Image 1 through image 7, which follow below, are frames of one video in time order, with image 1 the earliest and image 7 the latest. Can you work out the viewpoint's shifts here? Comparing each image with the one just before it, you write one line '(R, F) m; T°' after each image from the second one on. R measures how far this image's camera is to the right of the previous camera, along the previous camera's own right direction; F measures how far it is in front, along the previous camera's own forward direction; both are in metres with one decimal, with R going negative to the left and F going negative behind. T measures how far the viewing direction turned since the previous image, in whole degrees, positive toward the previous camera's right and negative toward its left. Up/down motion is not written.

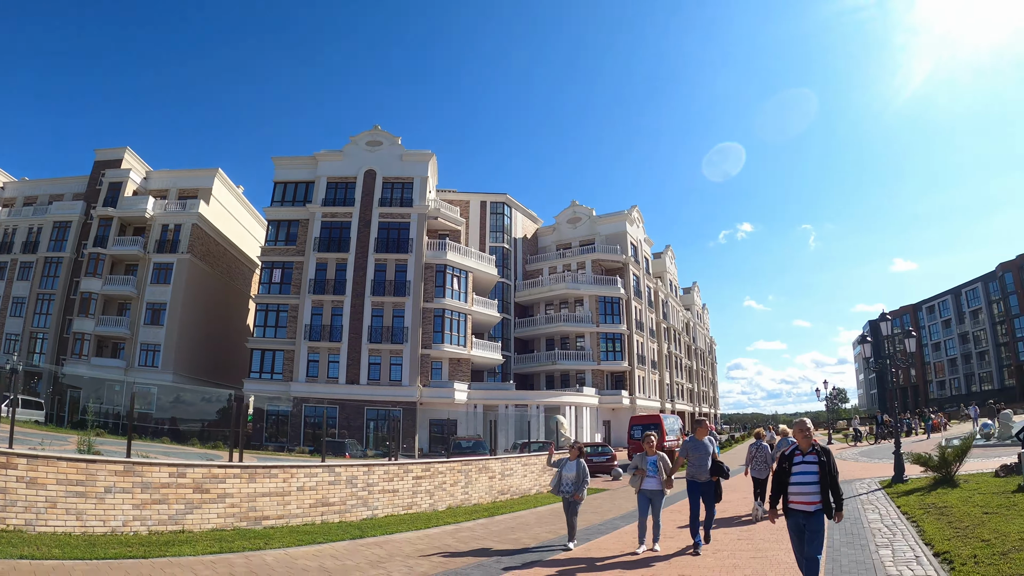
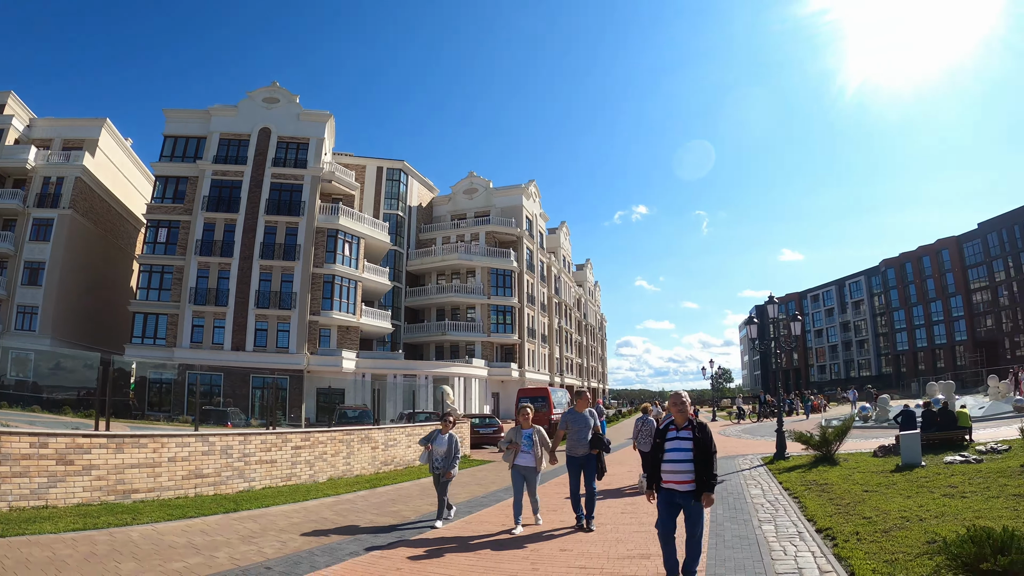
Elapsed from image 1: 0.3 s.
(+0.3, +1.2) m; +11°
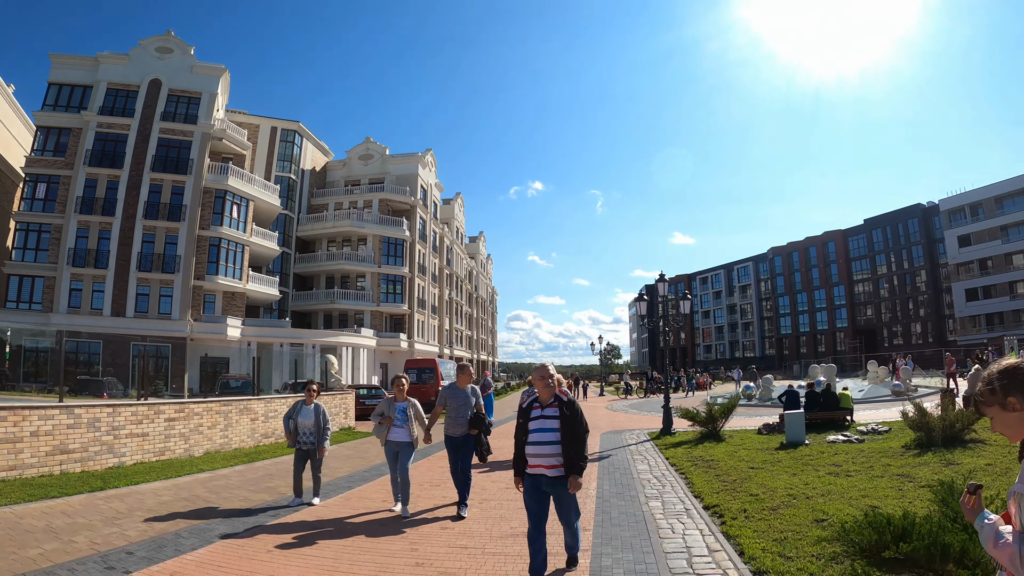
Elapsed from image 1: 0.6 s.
(+0.1, +0.8) m; +11°
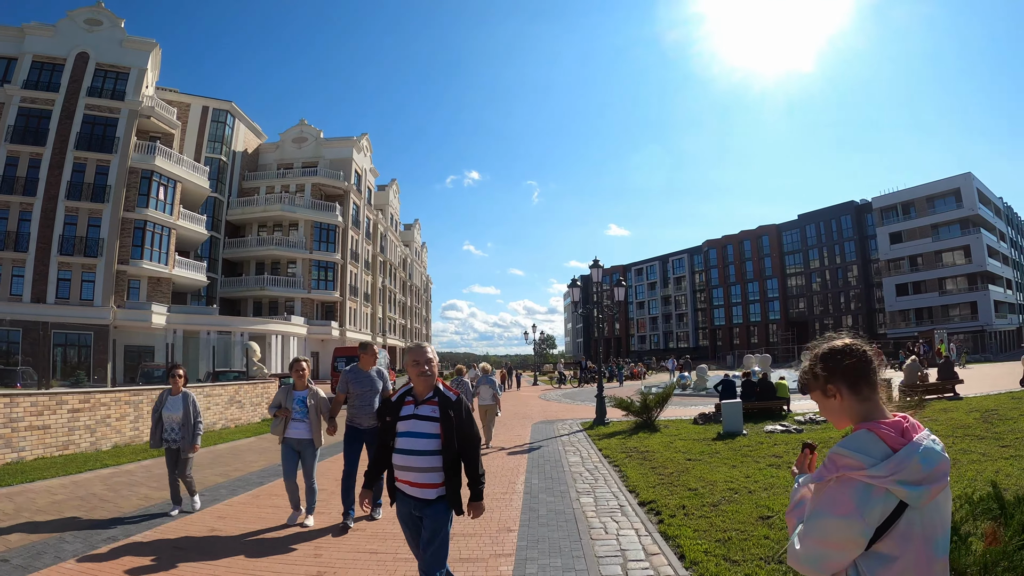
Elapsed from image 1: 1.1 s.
(+0.2, +0.8) m; +6°
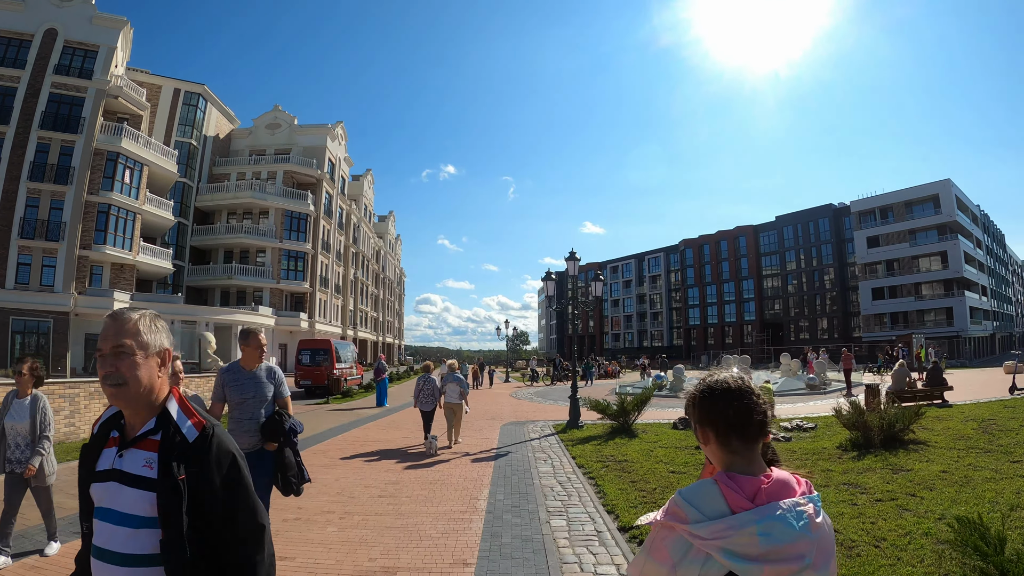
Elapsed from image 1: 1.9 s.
(+0.1, +0.9) m; +3°
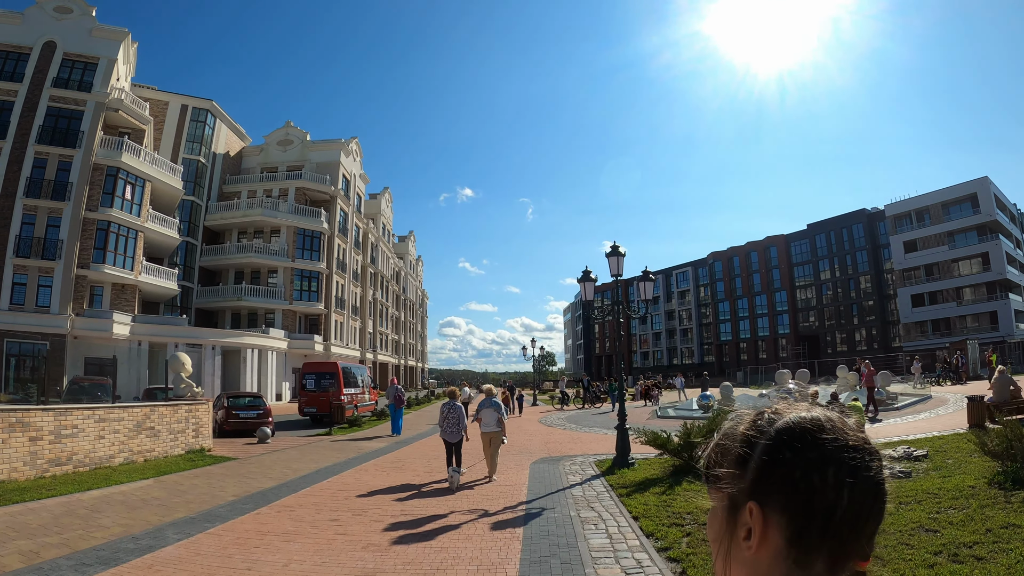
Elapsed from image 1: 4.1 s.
(-0.1, +2.7) m; -2°
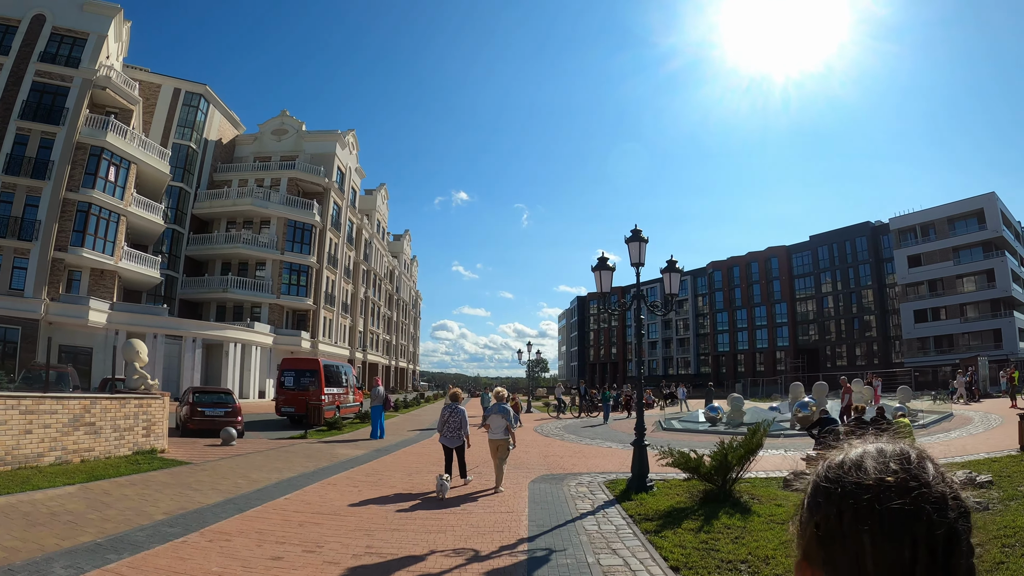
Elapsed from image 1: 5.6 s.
(-0.1, +1.6) m; +1°
